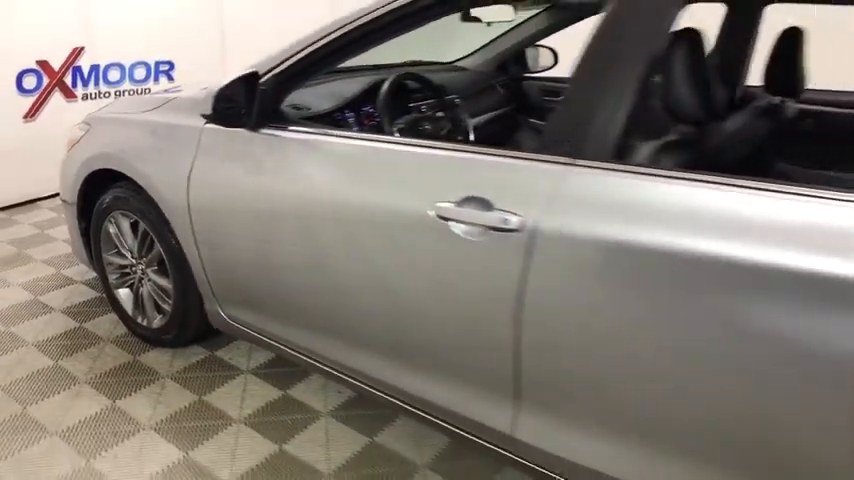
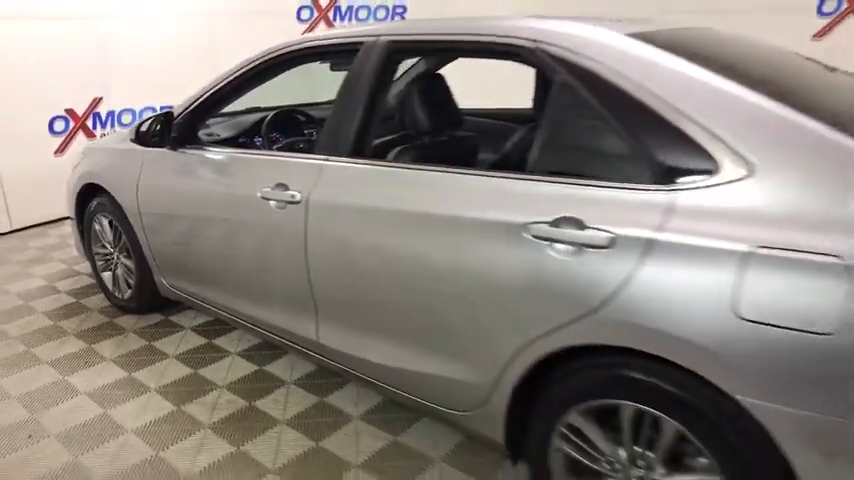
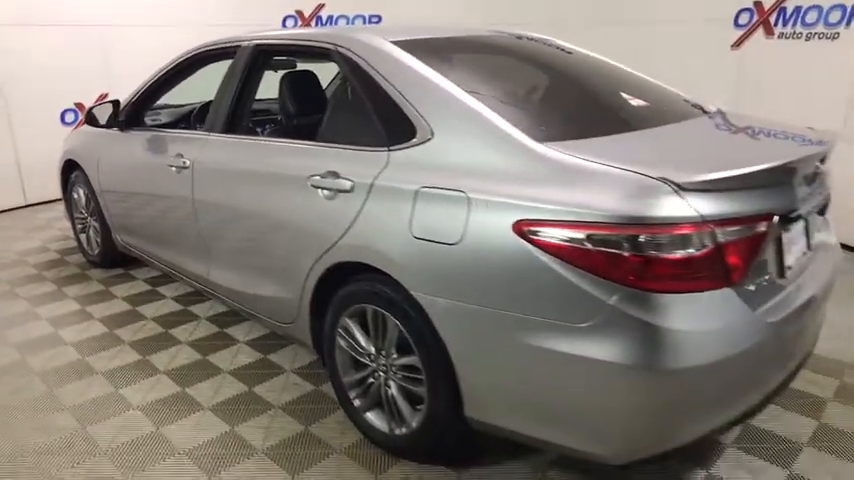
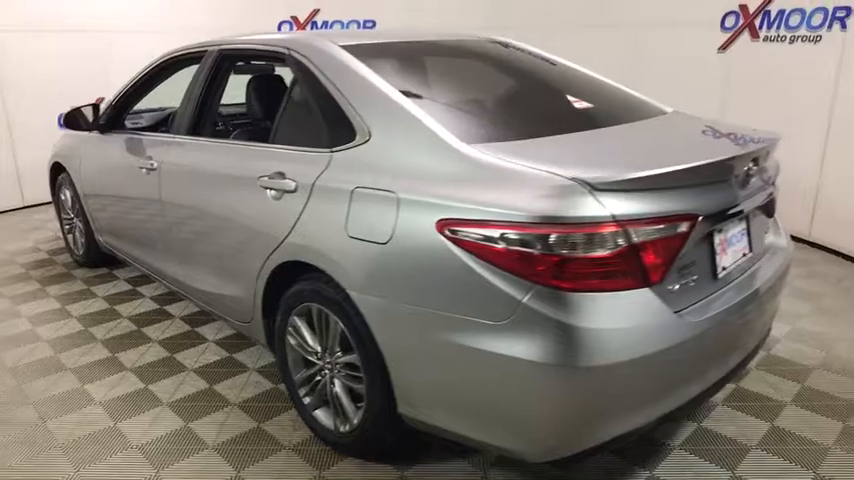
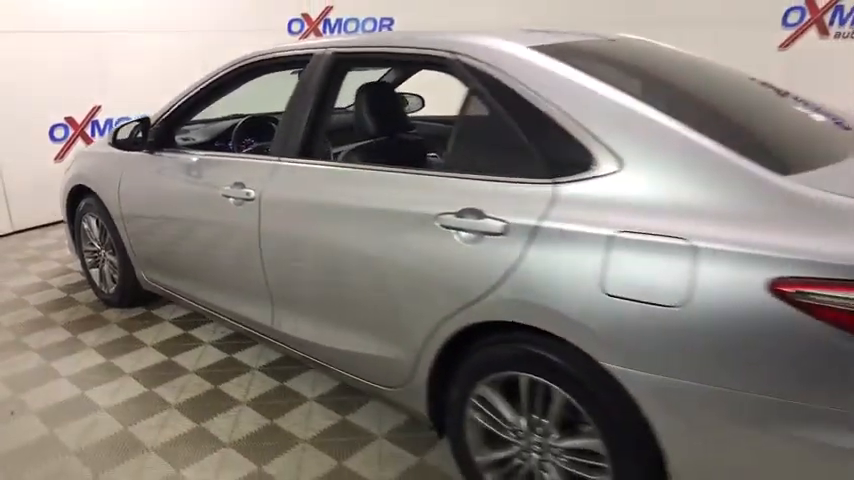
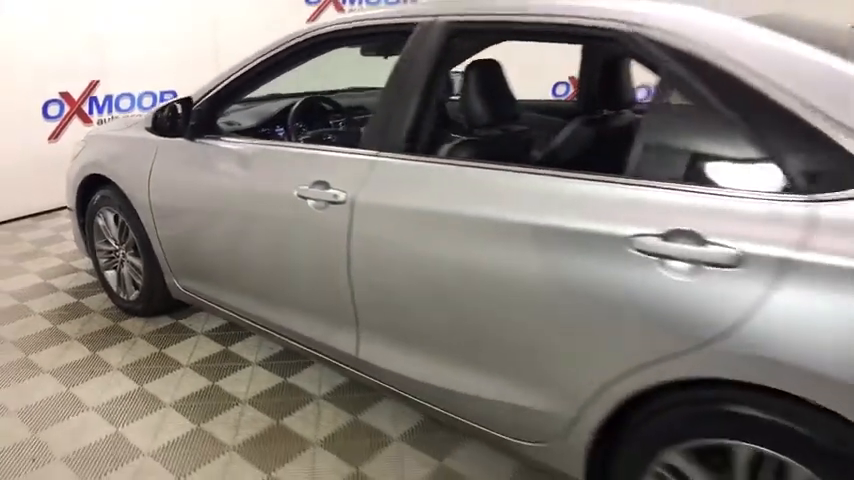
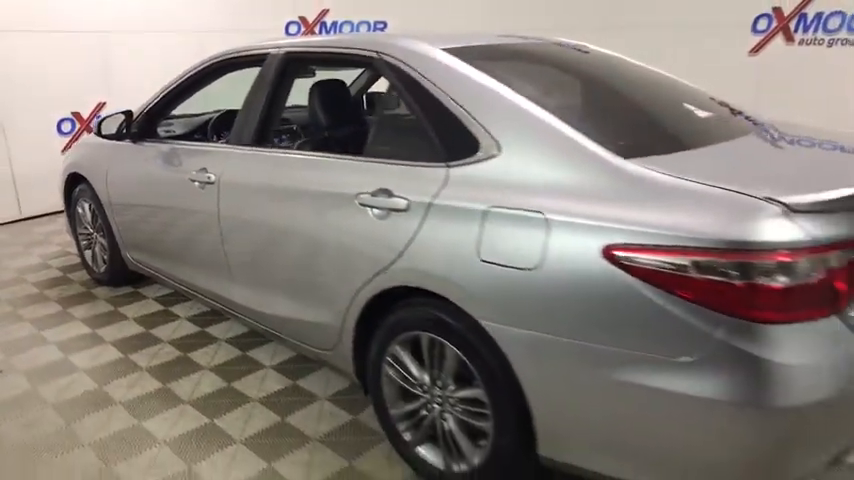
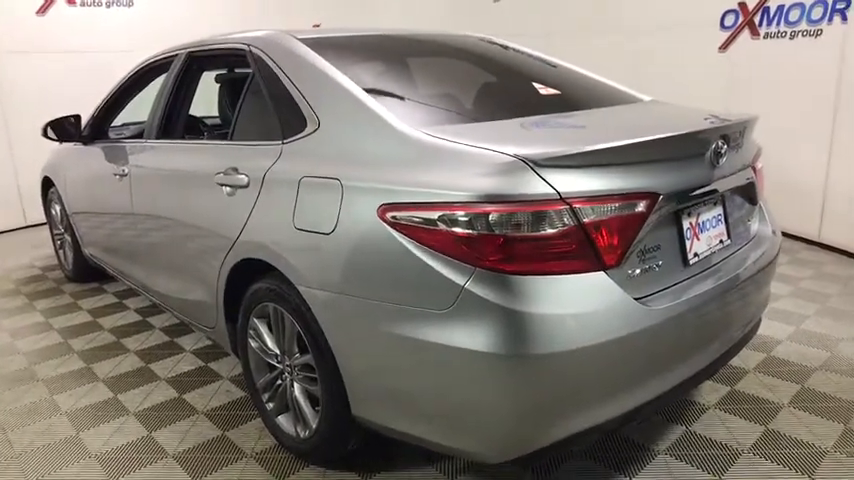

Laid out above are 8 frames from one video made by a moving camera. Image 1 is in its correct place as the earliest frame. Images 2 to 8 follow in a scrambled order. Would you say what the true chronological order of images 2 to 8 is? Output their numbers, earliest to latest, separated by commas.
6, 2, 5, 7, 3, 4, 8
